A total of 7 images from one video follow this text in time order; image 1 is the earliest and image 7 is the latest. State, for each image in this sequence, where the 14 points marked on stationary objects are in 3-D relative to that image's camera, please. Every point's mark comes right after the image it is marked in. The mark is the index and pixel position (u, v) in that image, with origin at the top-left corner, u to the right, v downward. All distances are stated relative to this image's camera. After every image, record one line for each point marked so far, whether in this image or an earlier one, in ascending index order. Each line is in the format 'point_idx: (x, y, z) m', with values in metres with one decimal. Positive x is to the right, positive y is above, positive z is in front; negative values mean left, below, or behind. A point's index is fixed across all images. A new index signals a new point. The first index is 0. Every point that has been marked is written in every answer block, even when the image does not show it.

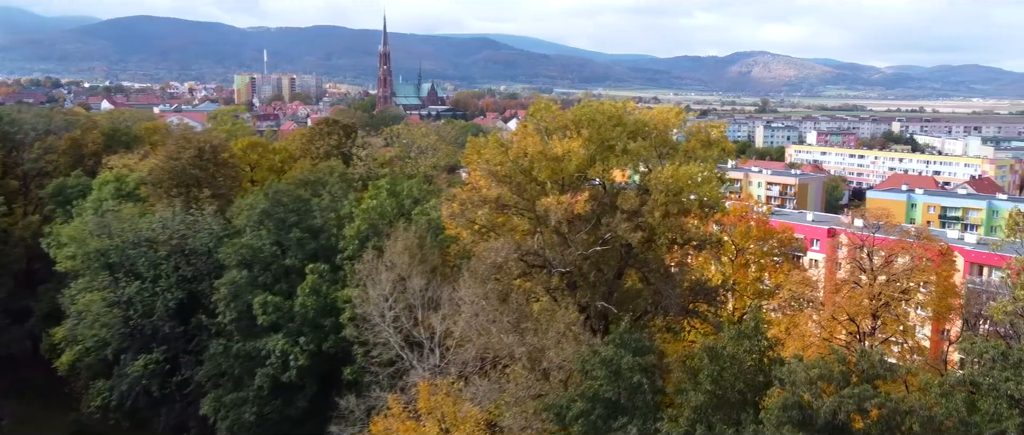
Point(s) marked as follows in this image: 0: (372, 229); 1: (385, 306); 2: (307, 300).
0: (-3.4, -0.2, +19.5) m
1: (-2.5, -1.7, +15.6) m
2: (-4.9, -2.0, +19.1) m
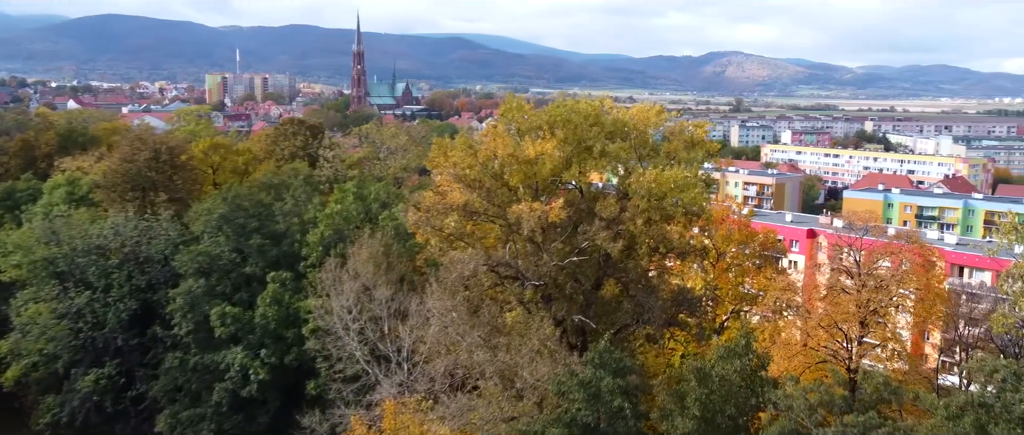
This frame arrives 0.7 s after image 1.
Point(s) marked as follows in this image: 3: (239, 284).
0: (-4.1, -0.4, +18.5) m
1: (-3.0, -1.8, +14.6) m
2: (-5.5, -2.1, +18.0) m
3: (-6.7, -1.6, +19.4) m
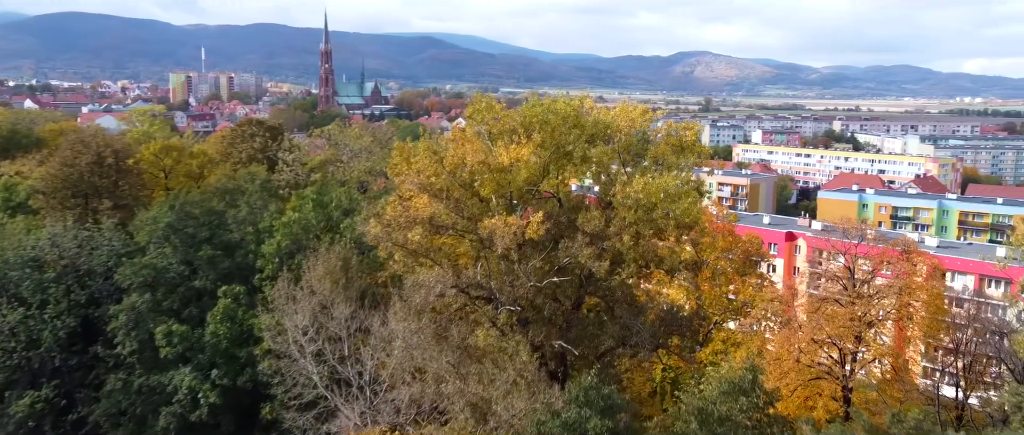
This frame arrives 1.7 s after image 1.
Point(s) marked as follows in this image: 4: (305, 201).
0: (-4.7, -0.6, +17.1) m
1: (-3.5, -2.0, +13.3) m
2: (-6.1, -2.3, +16.6) m
3: (-7.3, -1.8, +17.9) m
4: (-5.0, +0.4, +19.0) m
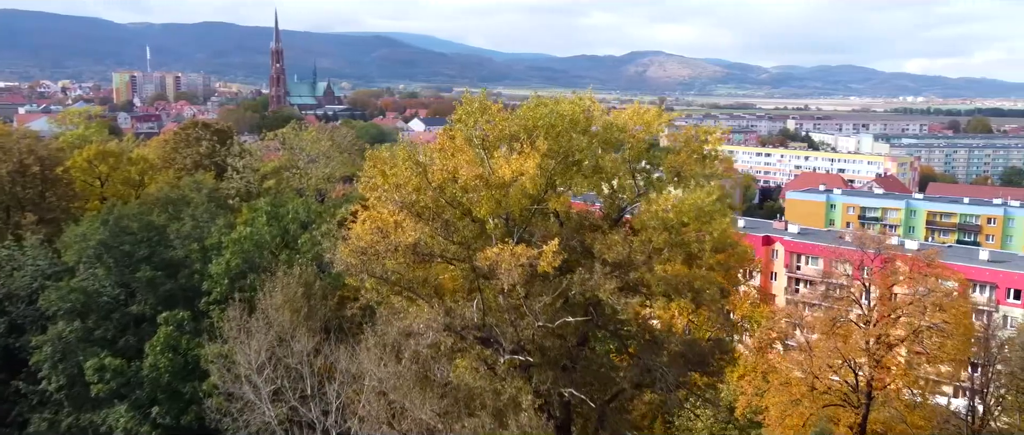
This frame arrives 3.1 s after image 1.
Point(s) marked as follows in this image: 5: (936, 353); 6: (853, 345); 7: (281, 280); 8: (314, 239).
0: (-5.1, -0.9, +15.1) m
1: (-3.7, -2.3, +11.4) m
2: (-6.5, -2.6, +14.5) m
3: (-7.7, -2.2, +15.8) m
4: (-5.5, +0.1, +17.0) m
5: (+6.9, -2.2, +13.0) m
6: (+5.8, -2.2, +13.4) m
7: (-3.6, -1.0, +12.6) m
8: (-3.8, -0.5, +15.2) m
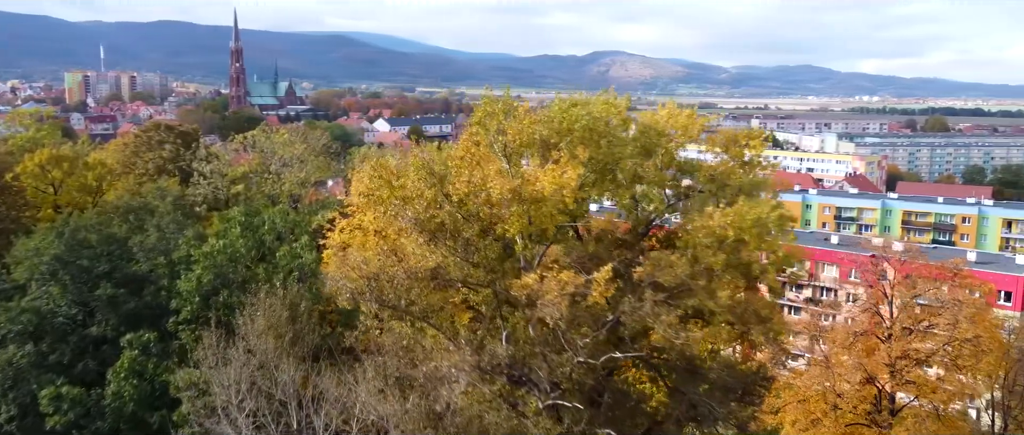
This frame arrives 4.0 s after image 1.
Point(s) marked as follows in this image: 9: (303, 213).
0: (-5.1, -1.1, +13.8) m
1: (-3.5, -2.5, +10.1) m
2: (-6.5, -2.8, +13.1) m
3: (-7.8, -2.4, +14.3) m
4: (-5.6, -0.1, +15.6) m
5: (+7.0, -2.3, +12.2) m
6: (+5.8, -2.3, +12.6) m
7: (-3.6, -1.2, +11.3) m
8: (-3.8, -0.7, +14.0) m
9: (-4.8, +0.2, +18.5) m
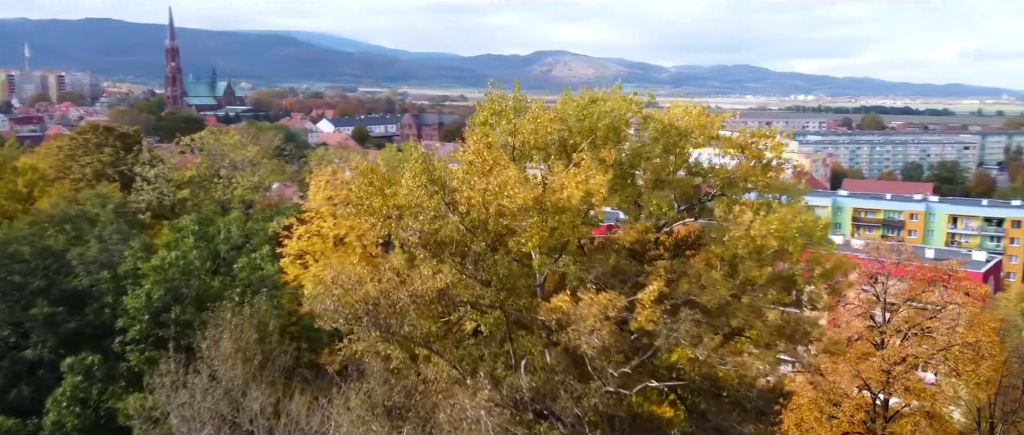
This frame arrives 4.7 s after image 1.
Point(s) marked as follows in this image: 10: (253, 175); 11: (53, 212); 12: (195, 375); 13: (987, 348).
0: (-5.5, -1.2, +12.6) m
1: (-3.6, -2.6, +9.1) m
2: (-6.7, -3.0, +11.9) m
3: (-8.1, -2.6, +13.0) m
4: (-6.0, -0.3, +14.4) m
5: (+6.7, -2.3, +11.9) m
6: (+5.6, -2.3, +12.2) m
7: (-3.7, -1.3, +10.3) m
8: (-4.2, -0.8, +12.9) m
9: (-5.5, 0.0, +17.4) m
10: (-6.5, +1.0, +19.8) m
11: (-9.4, +0.1, +16.2) m
12: (-3.9, -1.9, +9.8) m
13: (+7.1, -2.0, +12.0) m
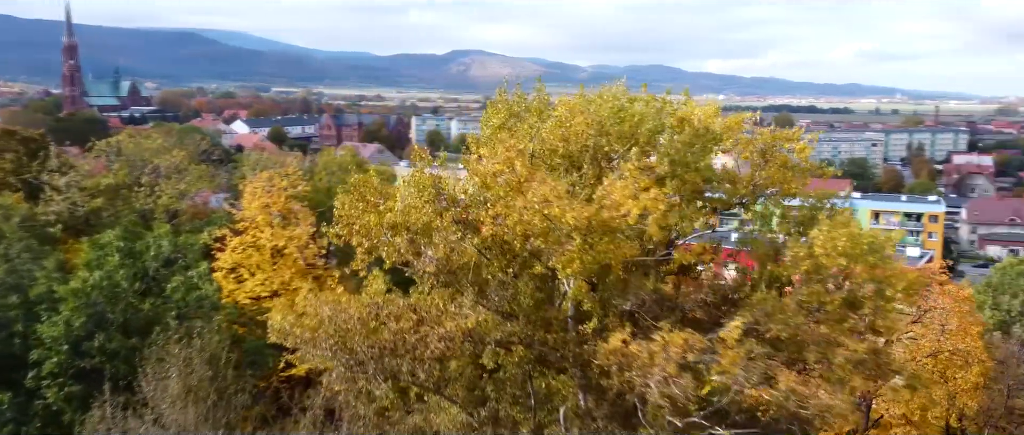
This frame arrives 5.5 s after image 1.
0: (-5.9, -1.5, +11.1) m
1: (-3.6, -2.8, +7.8) m
2: (-7.0, -3.3, +10.2) m
3: (-8.5, -2.9, +11.2) m
4: (-6.6, -0.5, +12.8) m
5: (+6.3, -2.4, +11.6) m
6: (+5.2, -2.3, +11.8) m
7: (-3.9, -1.5, +8.9) m
8: (-4.6, -1.0, +11.5) m
9: (-6.4, -0.2, +15.8) m
10: (-7.7, +0.8, +18.1) m
11: (-10.2, -0.2, +14.3) m
12: (-4.1, -2.1, +8.5) m
13: (+6.7, -2.0, +11.8) m
